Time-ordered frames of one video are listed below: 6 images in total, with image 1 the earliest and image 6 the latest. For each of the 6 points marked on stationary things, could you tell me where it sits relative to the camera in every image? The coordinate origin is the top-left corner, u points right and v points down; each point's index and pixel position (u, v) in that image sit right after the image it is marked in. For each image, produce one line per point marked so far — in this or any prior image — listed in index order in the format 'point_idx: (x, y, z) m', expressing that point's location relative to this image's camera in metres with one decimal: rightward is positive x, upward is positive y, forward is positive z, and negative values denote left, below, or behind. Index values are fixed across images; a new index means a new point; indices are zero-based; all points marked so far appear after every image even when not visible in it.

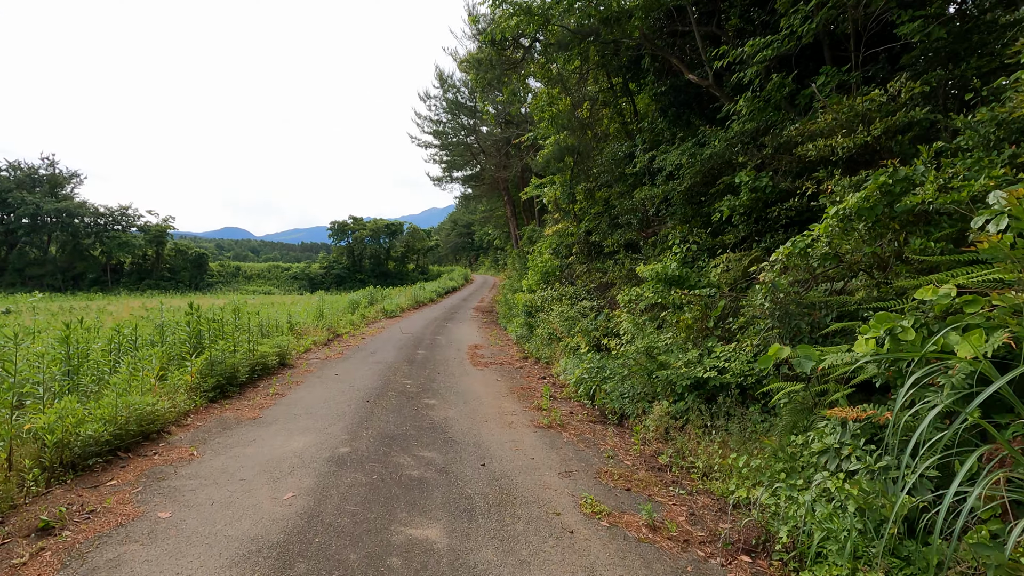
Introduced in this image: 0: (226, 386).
0: (-2.8, -1.0, +5.4) m
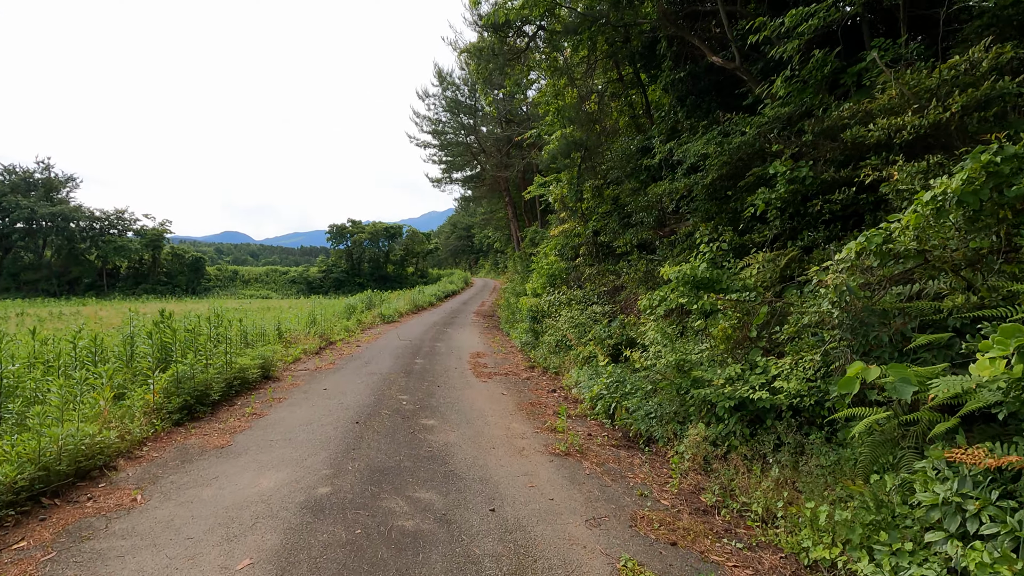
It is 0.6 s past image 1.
0: (-2.8, -1.0, +4.7) m
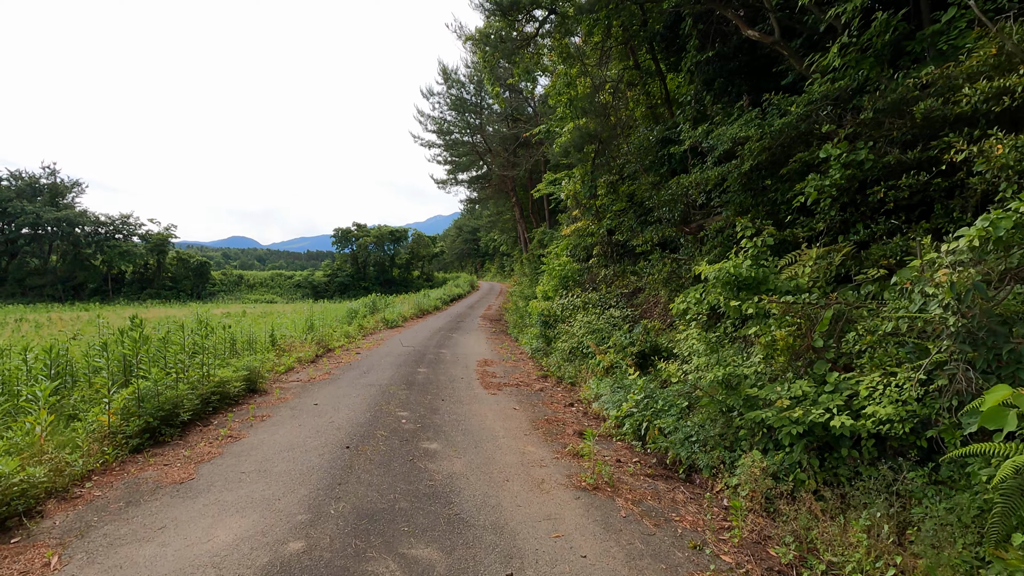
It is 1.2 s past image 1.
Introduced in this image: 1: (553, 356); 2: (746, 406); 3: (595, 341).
0: (-2.6, -1.1, +4.1) m
1: (+0.6, -1.1, +8.5) m
2: (+1.6, -0.8, +3.6) m
3: (+1.1, -0.7, +7.2) m
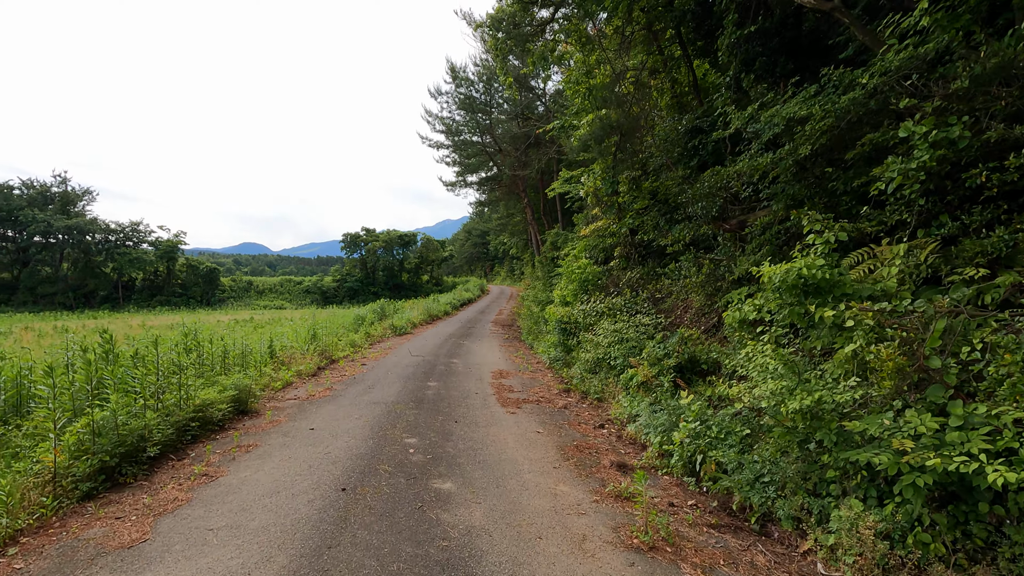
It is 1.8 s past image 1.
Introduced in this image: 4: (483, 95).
0: (-2.5, -1.1, +3.4) m
1: (+0.9, -1.1, +7.8) m
2: (+1.7, -0.8, +2.9) m
3: (+1.3, -0.8, +6.4) m
4: (-1.1, +7.1, +19.8) m
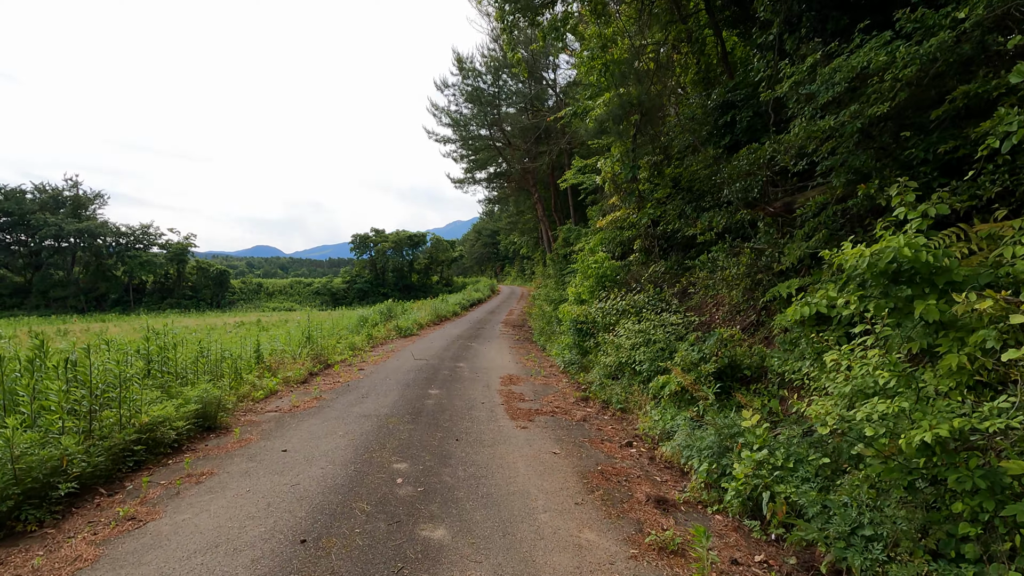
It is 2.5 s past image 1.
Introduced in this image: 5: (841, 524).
0: (-2.4, -1.1, +2.7) m
1: (+1.0, -1.1, +7.0) m
2: (+1.8, -0.8, +2.1) m
3: (+1.4, -0.7, +5.6) m
4: (-0.7, +7.1, +19.0) m
5: (+1.5, -1.1, +2.5) m
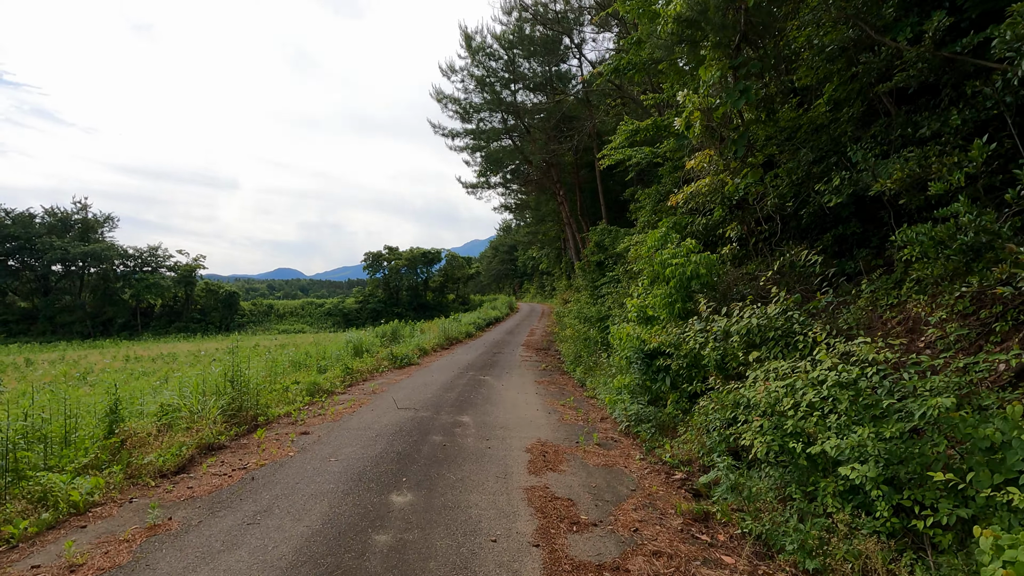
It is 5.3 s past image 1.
0: (-2.3, -1.1, -0.4) m
1: (+1.3, -1.1, +3.8) m
2: (+1.9, -0.6, -1.2) m
3: (+1.6, -0.7, +2.4) m
4: (-0.2, +6.6, +16.1) m
5: (+1.6, -0.9, -0.8) m
